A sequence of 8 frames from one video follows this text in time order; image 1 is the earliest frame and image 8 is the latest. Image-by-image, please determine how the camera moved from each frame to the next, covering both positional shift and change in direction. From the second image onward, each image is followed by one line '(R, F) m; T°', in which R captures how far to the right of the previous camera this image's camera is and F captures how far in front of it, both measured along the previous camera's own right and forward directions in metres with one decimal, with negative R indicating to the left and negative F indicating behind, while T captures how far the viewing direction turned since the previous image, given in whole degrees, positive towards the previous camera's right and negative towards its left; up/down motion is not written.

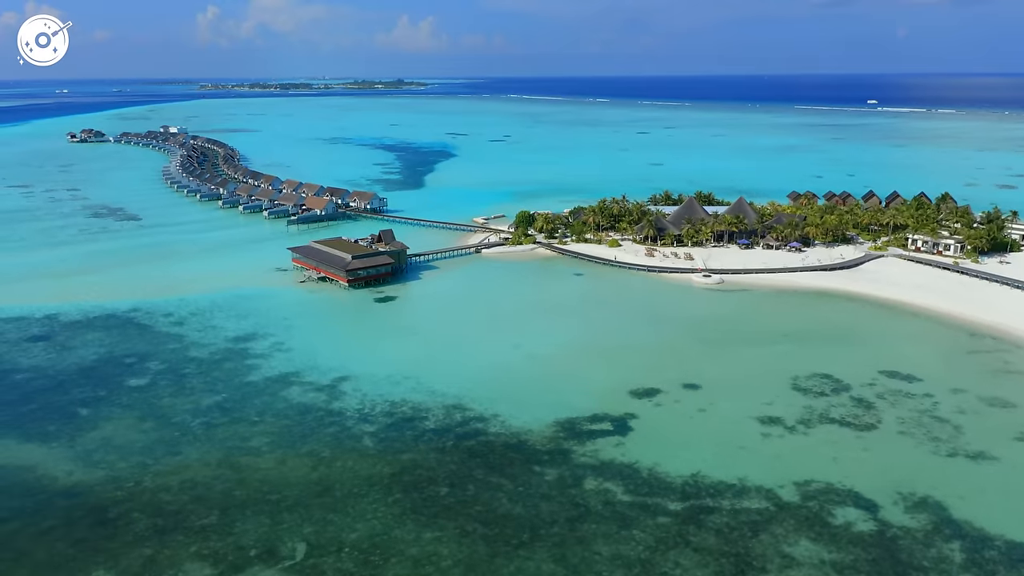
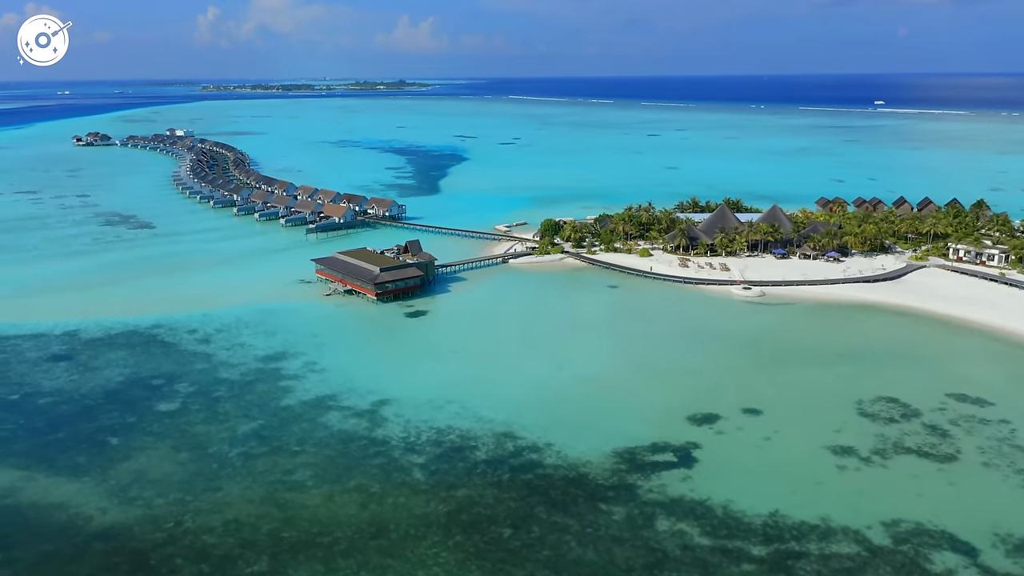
(-1.3, +0.9) m; 0°
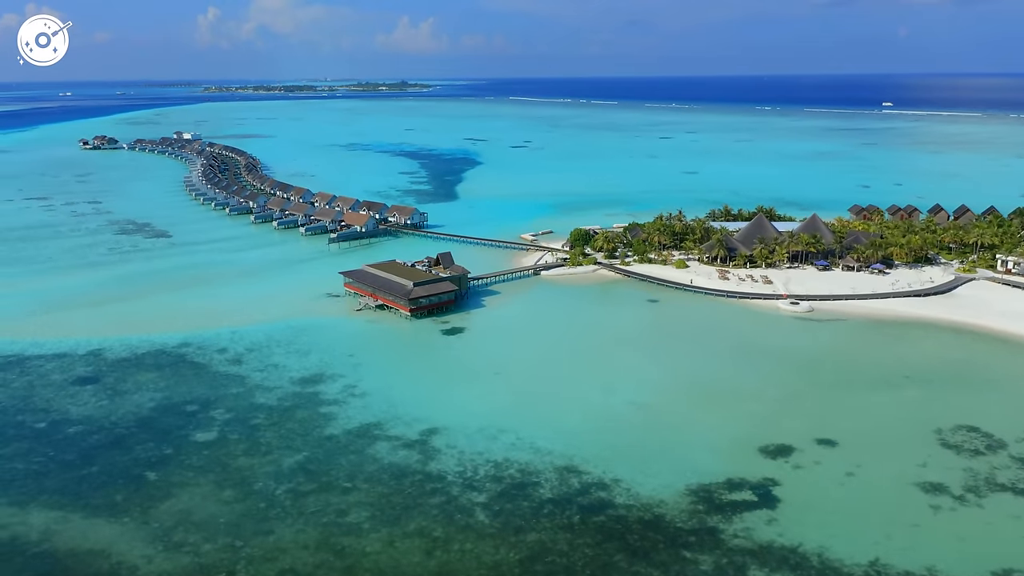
(-1.5, +1.0) m; 0°
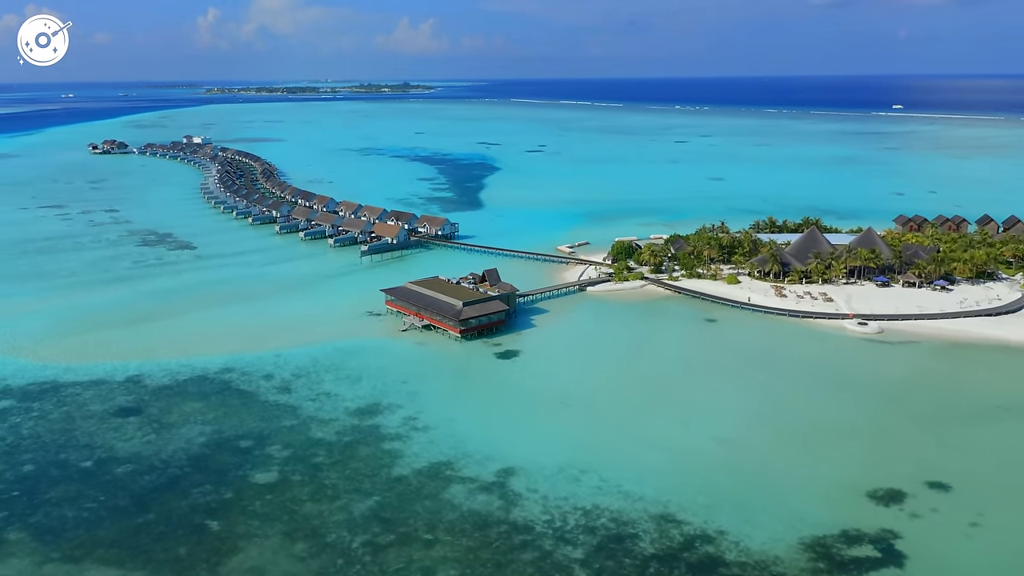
(-2.0, +1.2) m; 0°
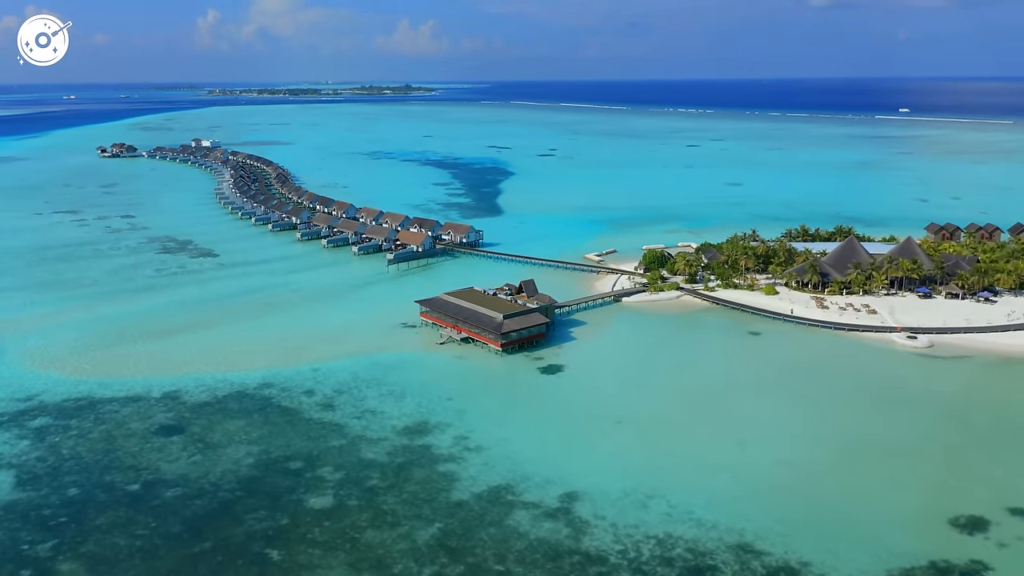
(-1.5, +0.5) m; 0°
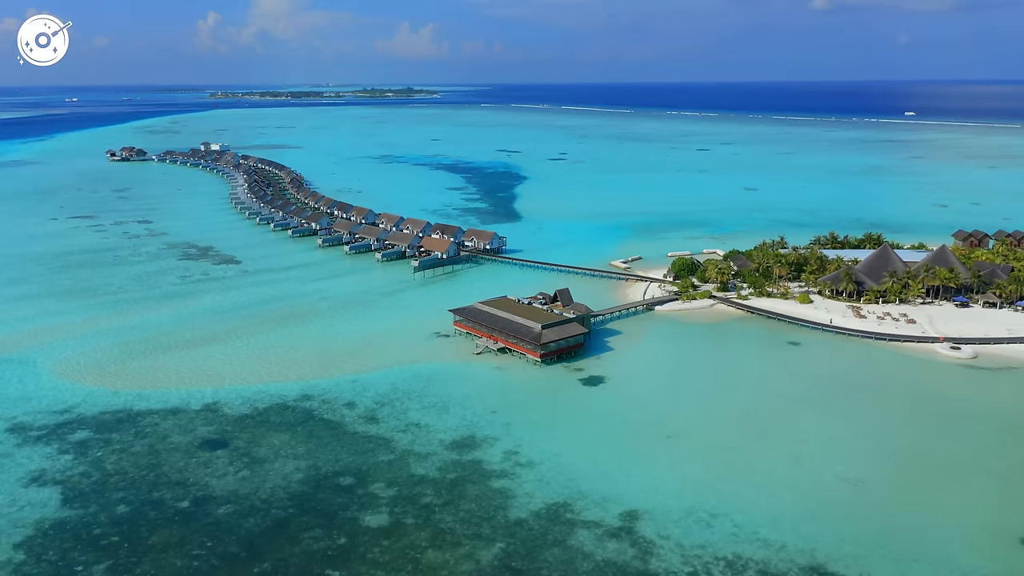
(-1.4, +0.3) m; 0°
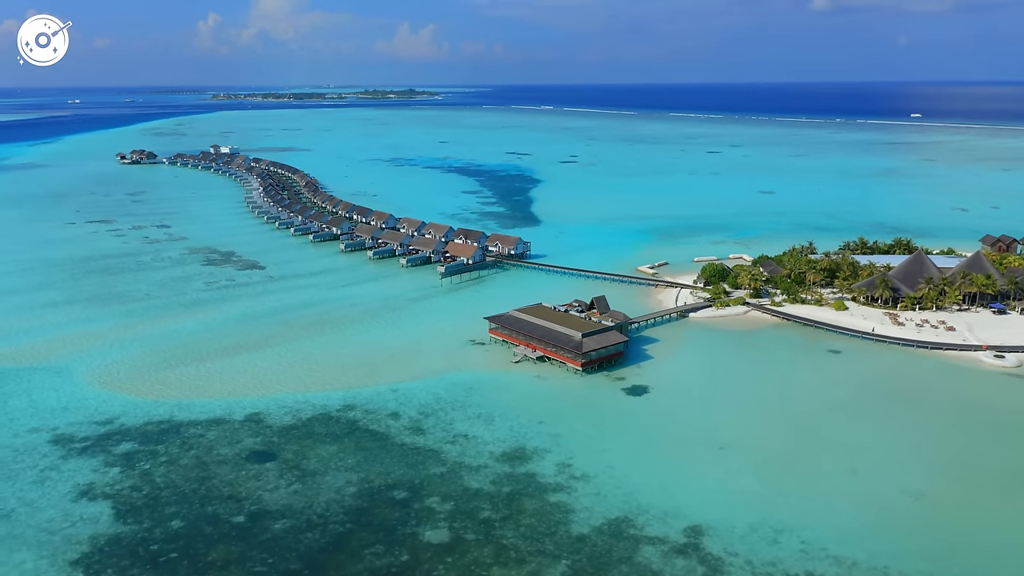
(-1.4, +0.2) m; 0°
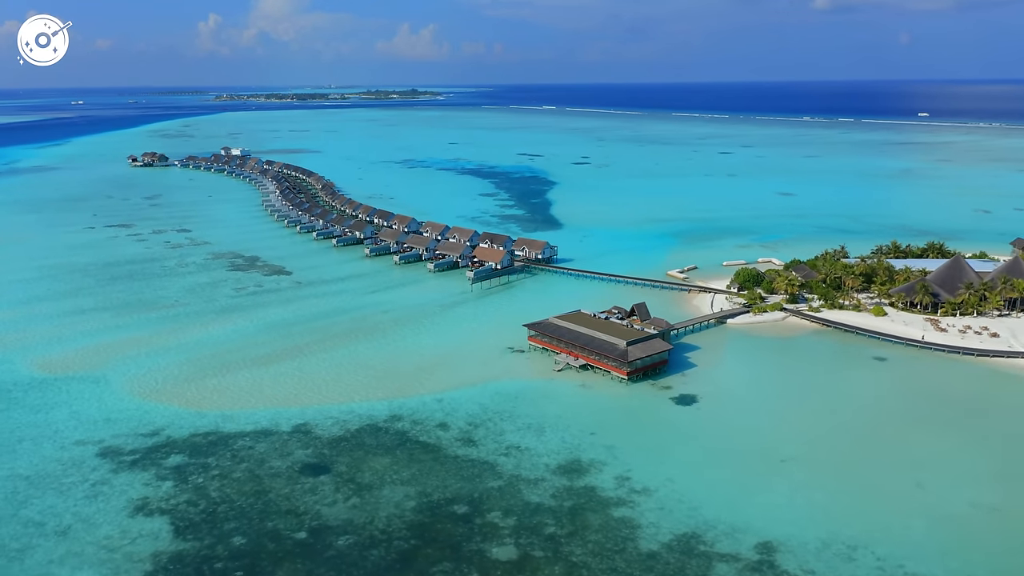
(-1.5, +0.3) m; 0°
